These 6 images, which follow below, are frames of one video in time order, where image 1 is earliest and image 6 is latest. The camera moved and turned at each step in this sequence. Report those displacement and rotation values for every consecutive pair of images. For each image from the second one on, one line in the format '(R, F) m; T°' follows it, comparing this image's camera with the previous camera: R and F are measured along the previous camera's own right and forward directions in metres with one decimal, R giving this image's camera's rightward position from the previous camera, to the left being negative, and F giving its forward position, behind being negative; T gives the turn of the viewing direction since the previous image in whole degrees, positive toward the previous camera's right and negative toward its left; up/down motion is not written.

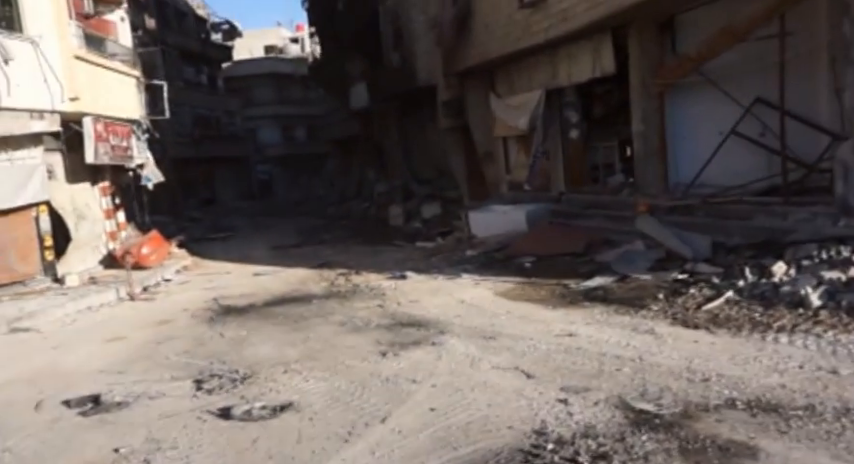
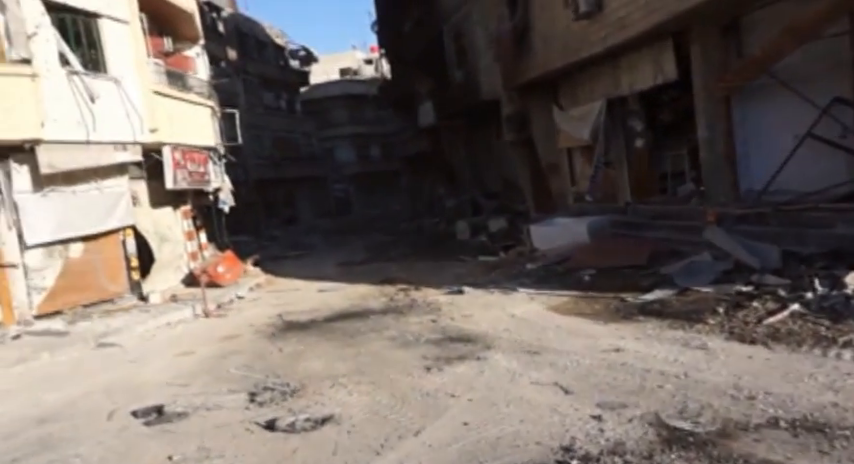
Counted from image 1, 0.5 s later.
(+0.3, 0.0) m; -6°
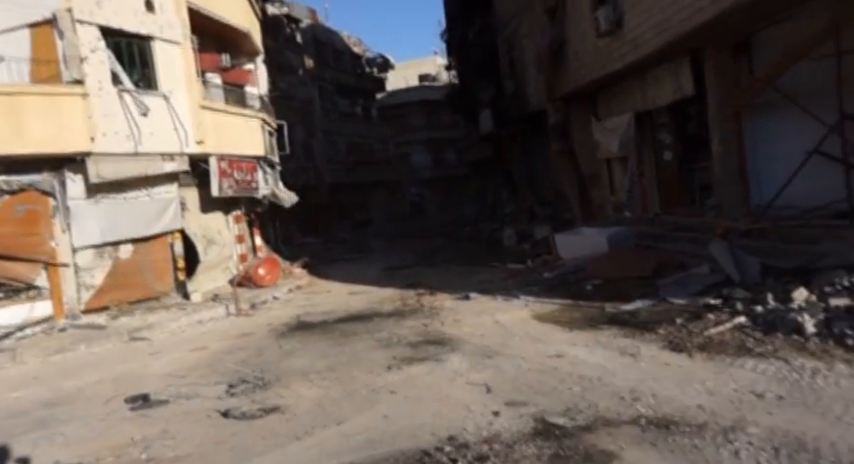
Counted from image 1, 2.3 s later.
(+1.2, -0.6) m; -6°
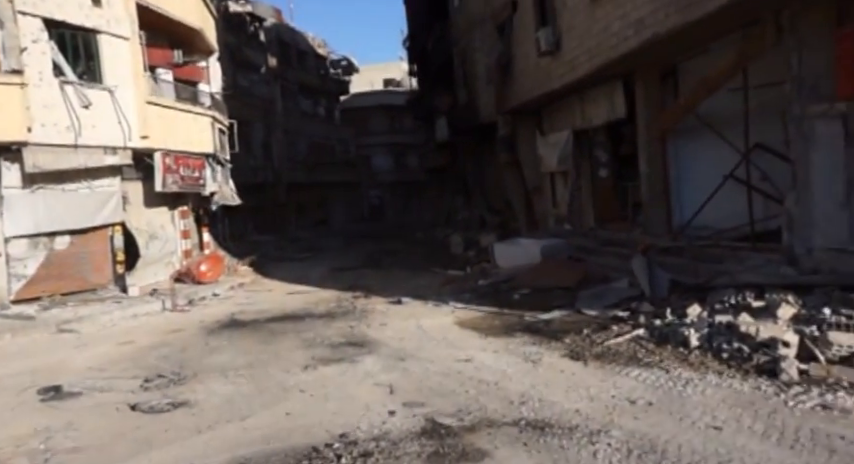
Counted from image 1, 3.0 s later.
(+0.4, -0.3) m; +4°
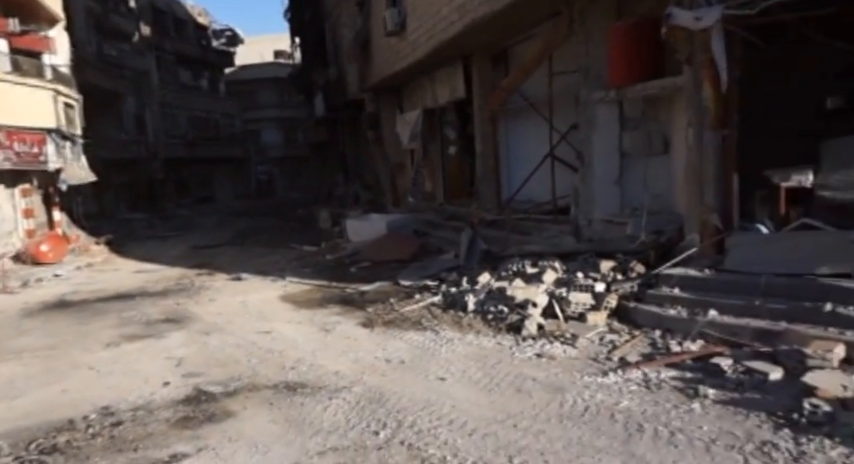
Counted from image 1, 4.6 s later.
(+1.0, -0.5) m; +9°
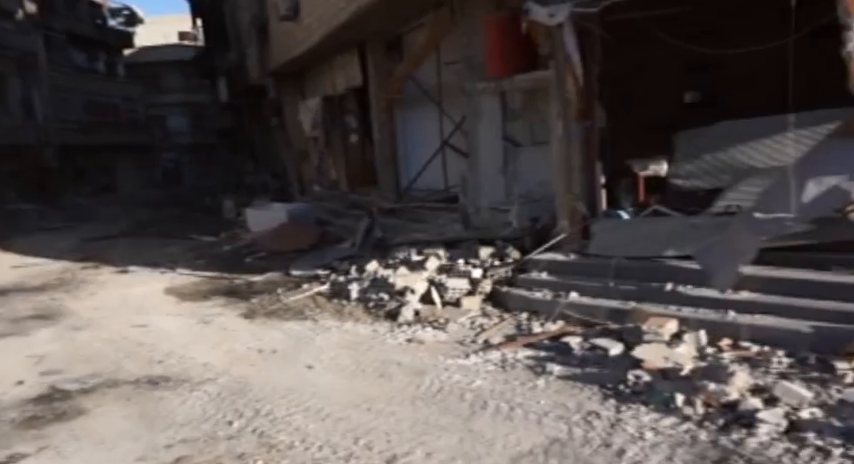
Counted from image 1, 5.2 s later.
(+0.4, -0.1) m; +7°
